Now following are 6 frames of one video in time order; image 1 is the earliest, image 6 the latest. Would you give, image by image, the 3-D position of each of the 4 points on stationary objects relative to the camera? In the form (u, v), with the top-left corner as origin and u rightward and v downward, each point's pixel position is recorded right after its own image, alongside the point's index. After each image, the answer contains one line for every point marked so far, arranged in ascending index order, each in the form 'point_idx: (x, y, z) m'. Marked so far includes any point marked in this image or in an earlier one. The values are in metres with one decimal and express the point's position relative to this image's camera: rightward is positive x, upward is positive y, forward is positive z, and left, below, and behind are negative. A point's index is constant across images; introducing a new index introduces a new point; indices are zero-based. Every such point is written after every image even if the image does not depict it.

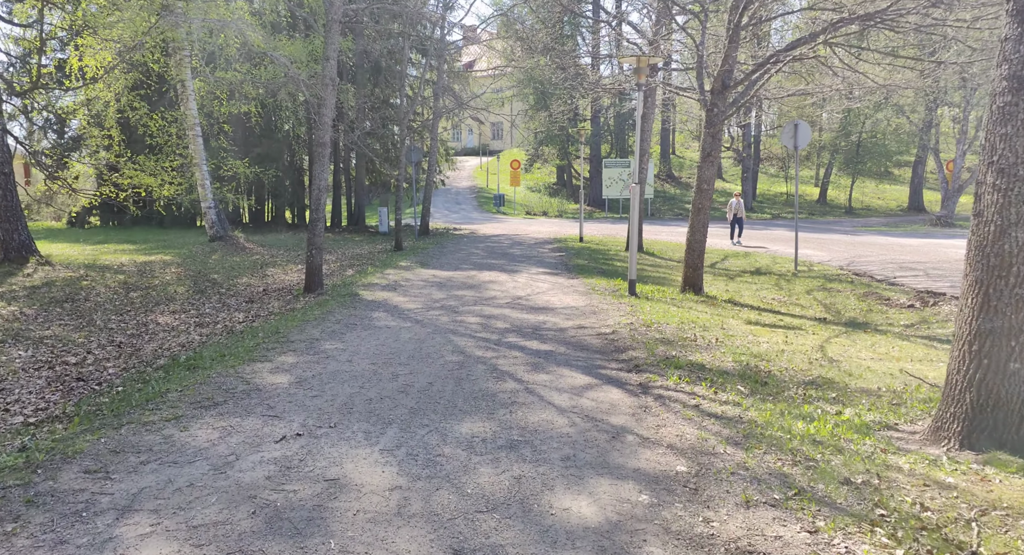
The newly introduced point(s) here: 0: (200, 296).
0: (-5.6, -0.3, +14.8) m
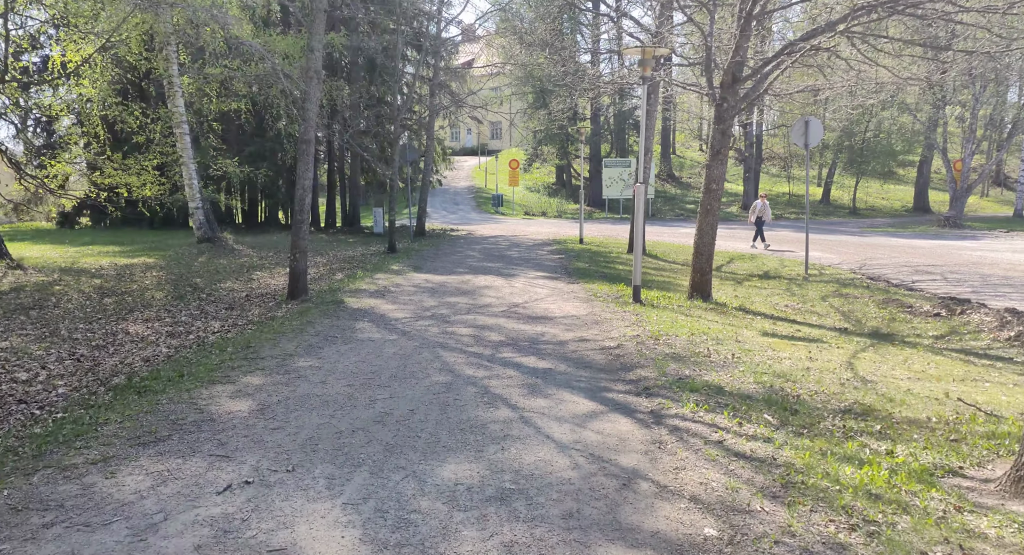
0: (-5.6, -0.4, +14.0) m
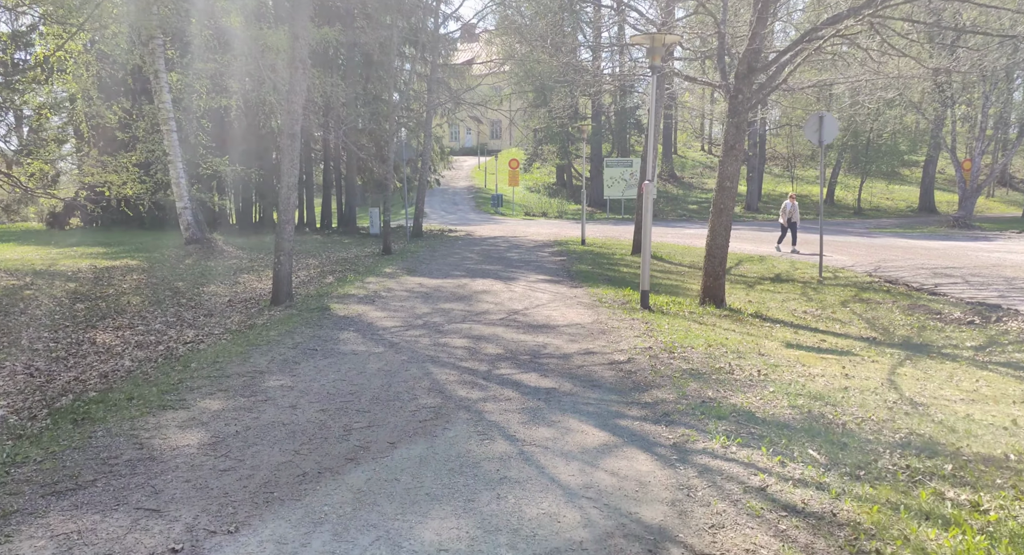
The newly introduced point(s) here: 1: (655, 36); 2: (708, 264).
0: (-5.7, -0.5, +13.1) m
1: (+2.2, +3.7, +12.6) m
2: (+2.9, +0.2, +12.4) m
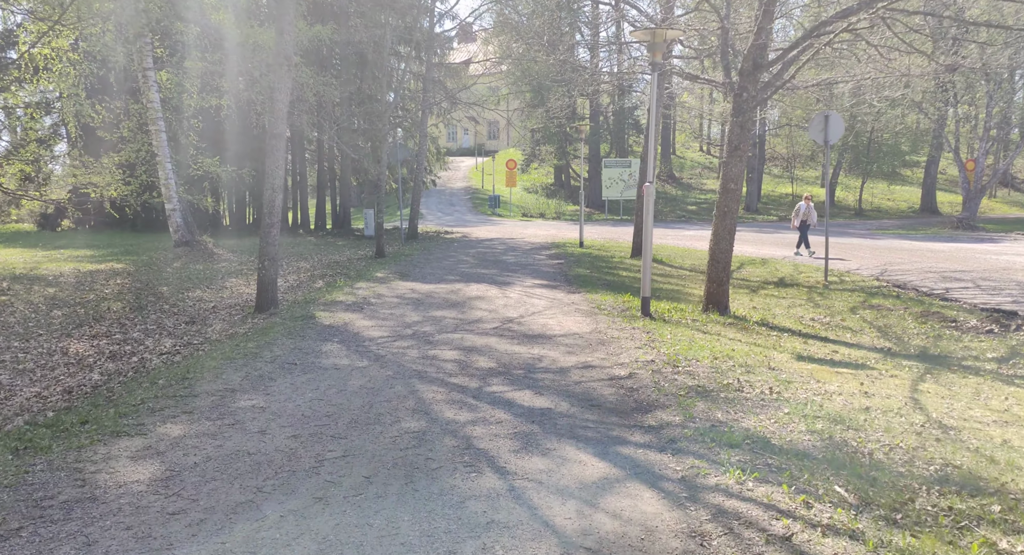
0: (-5.7, -0.6, +12.6) m
1: (+2.1, +3.6, +12.1) m
2: (+2.9, +0.1, +11.8) m
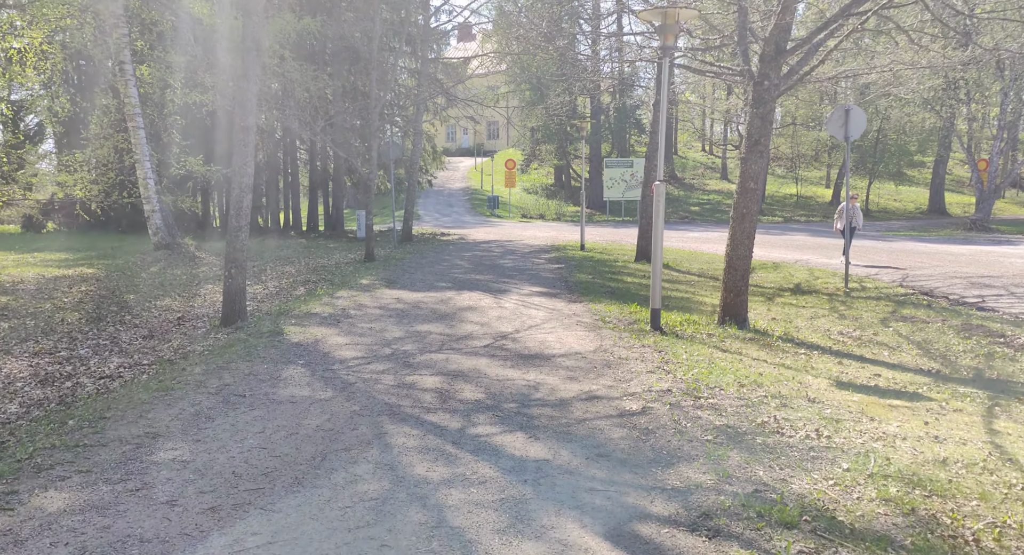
0: (-5.8, -0.7, +11.4) m
1: (+2.0, +3.5, +10.9) m
2: (+2.8, 0.0, +10.7) m
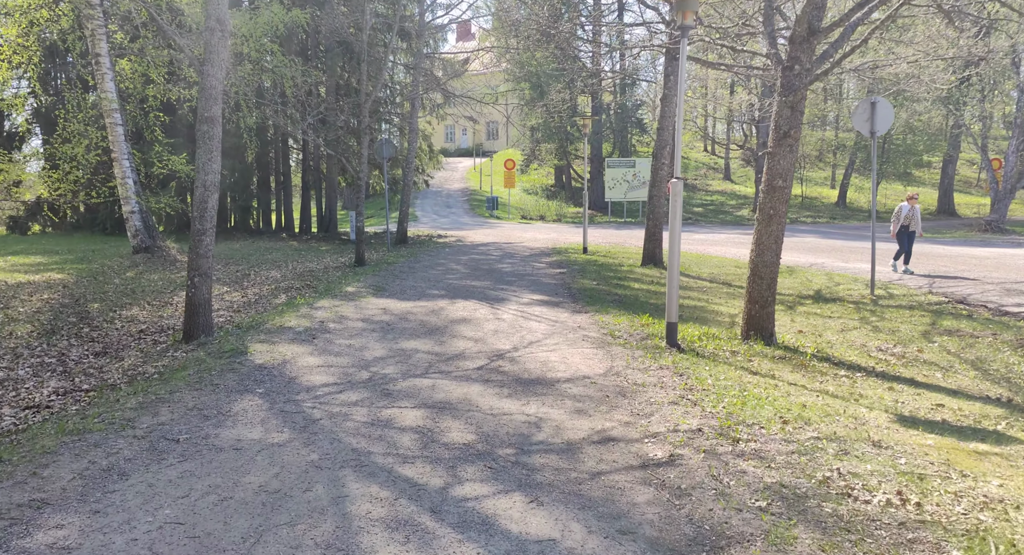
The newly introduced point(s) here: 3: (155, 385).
0: (-5.8, -0.8, +10.2) m
1: (+2.0, +3.4, +9.8) m
2: (+2.8, -0.1, +9.5) m
3: (-2.8, -0.9, +6.6) m
